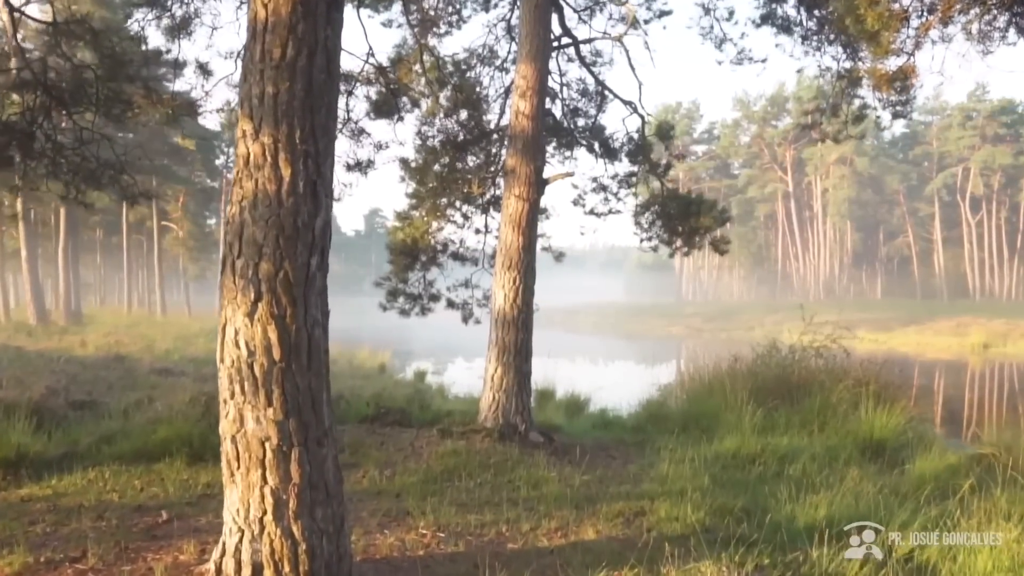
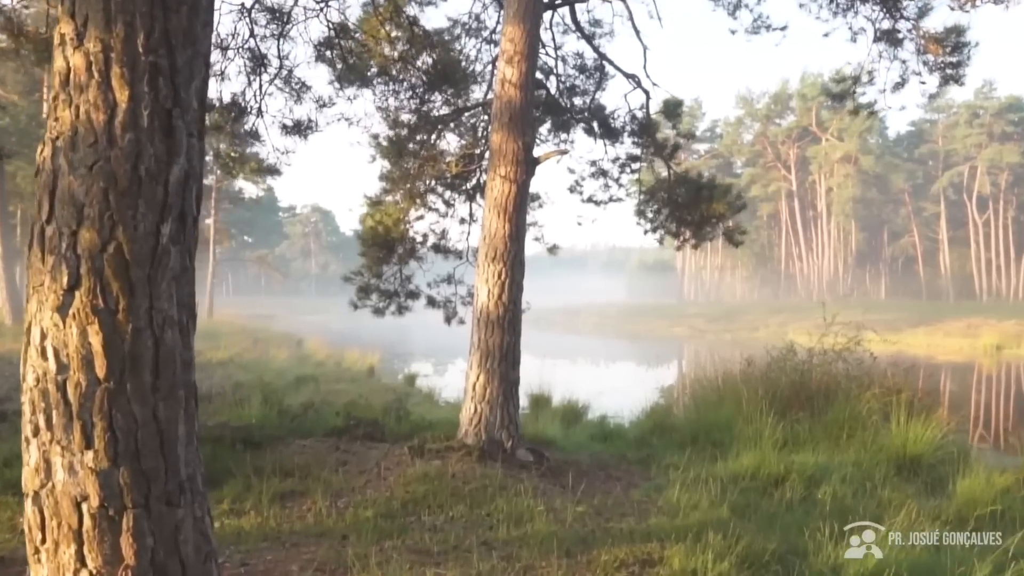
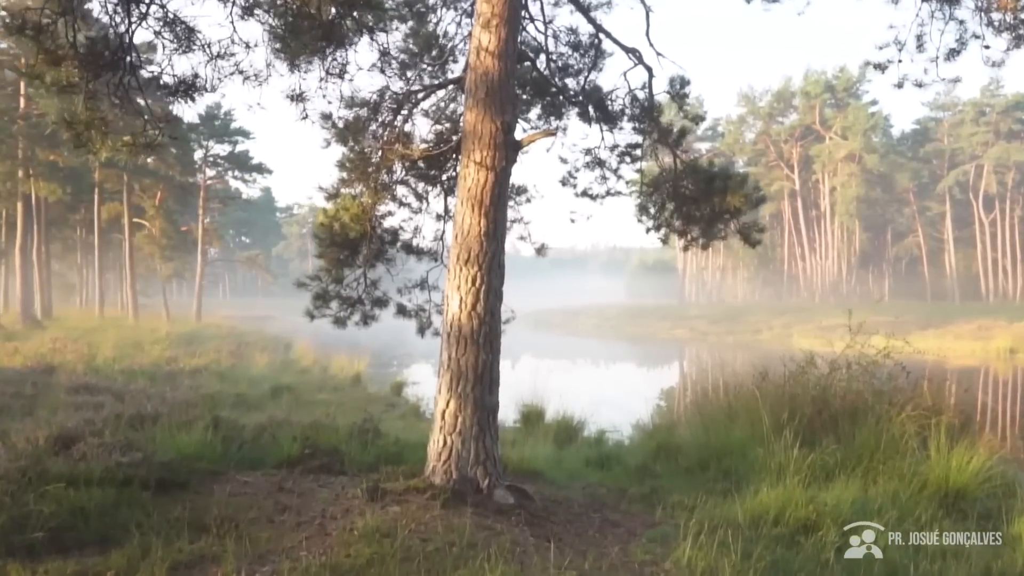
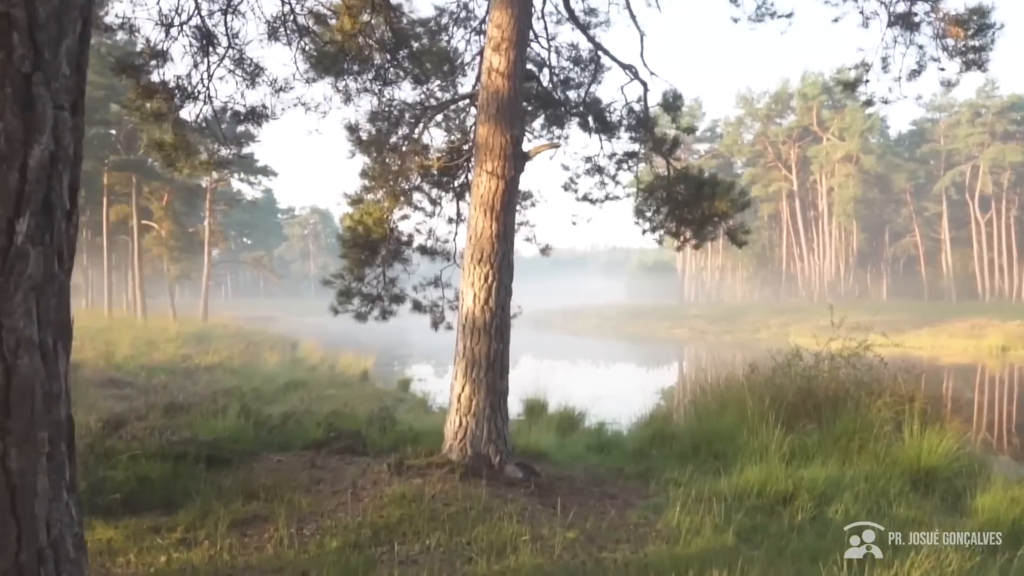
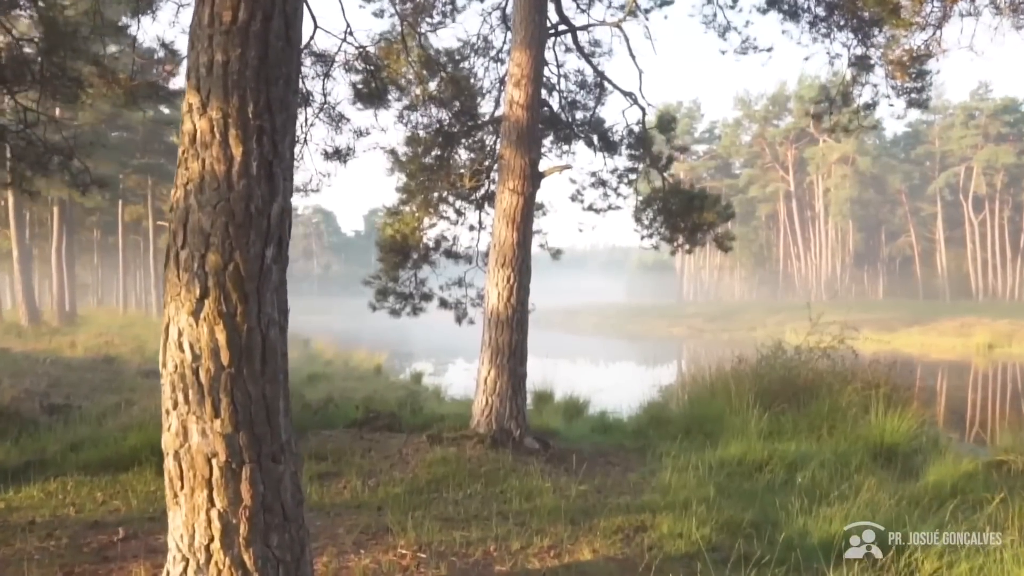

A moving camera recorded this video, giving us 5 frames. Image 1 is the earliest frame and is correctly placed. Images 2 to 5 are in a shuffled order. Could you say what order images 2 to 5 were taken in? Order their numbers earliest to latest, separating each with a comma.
5, 2, 4, 3
